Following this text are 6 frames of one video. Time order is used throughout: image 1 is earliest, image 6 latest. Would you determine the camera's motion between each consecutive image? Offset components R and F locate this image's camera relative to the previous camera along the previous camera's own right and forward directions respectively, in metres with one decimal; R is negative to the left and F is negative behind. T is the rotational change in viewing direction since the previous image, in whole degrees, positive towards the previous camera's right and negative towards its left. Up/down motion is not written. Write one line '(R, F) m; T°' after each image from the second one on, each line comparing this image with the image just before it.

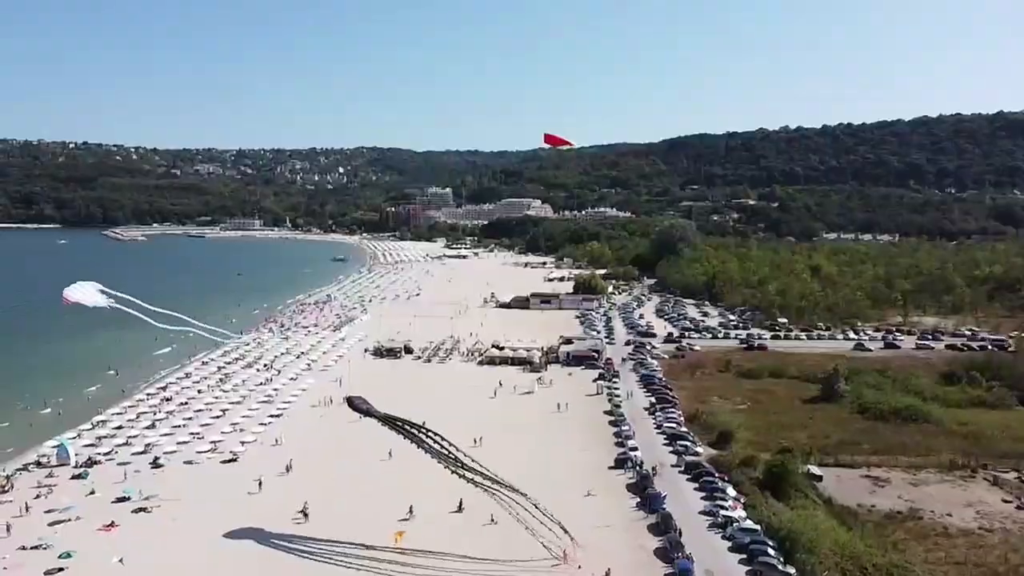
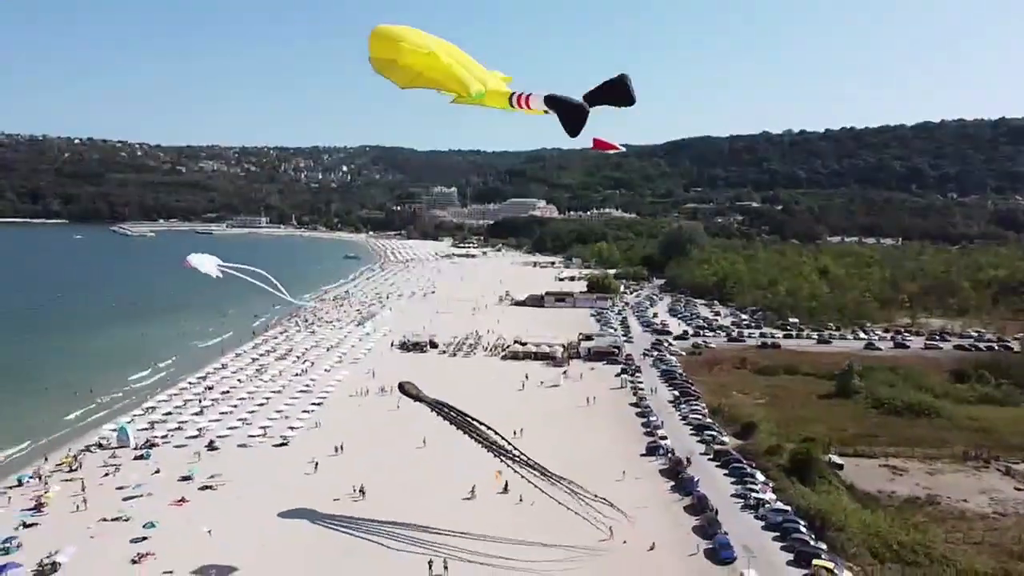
(-1.2, -1.3) m; 0°
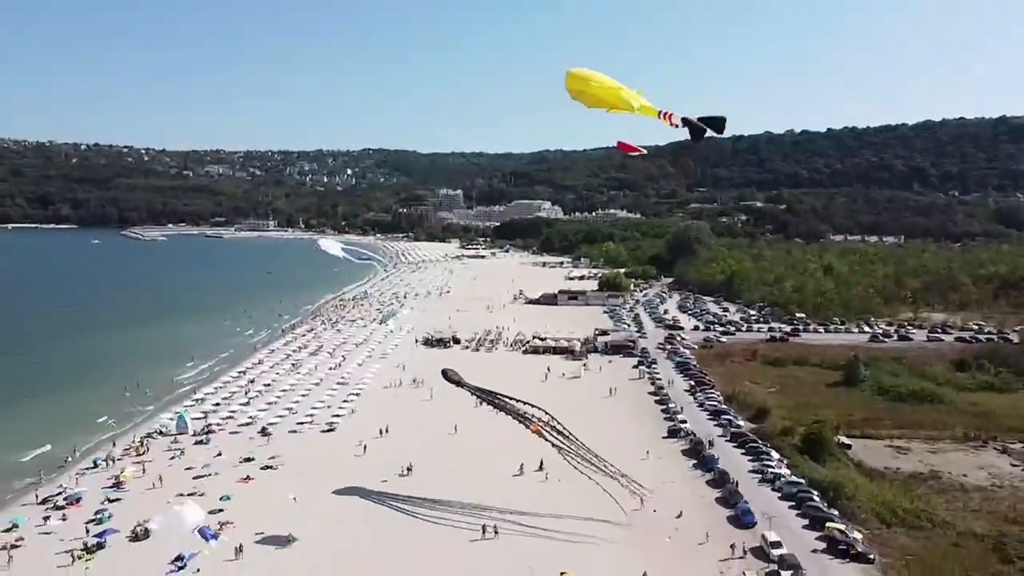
(-0.9, -1.9) m; 0°
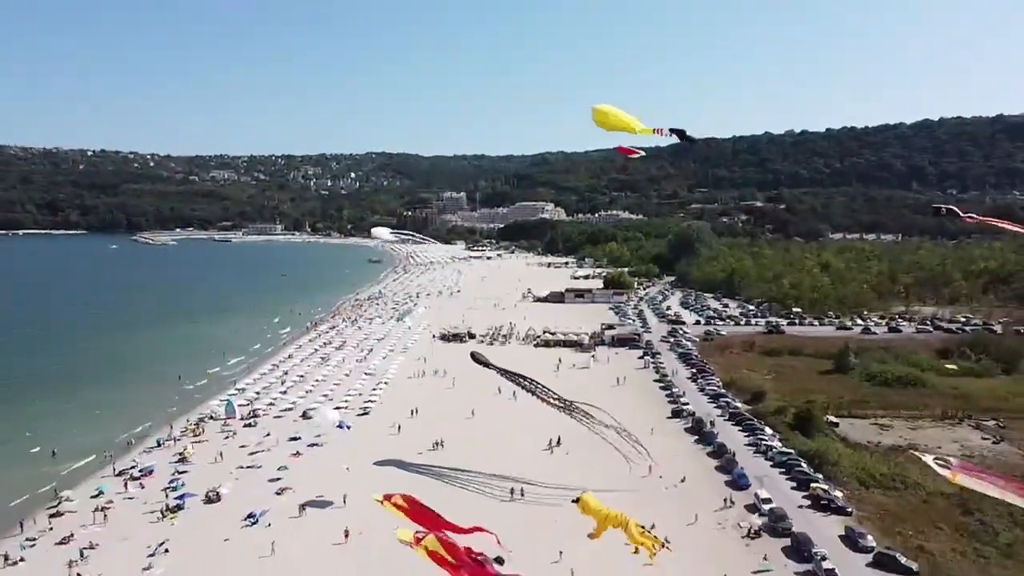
(-0.5, -2.7) m; 0°
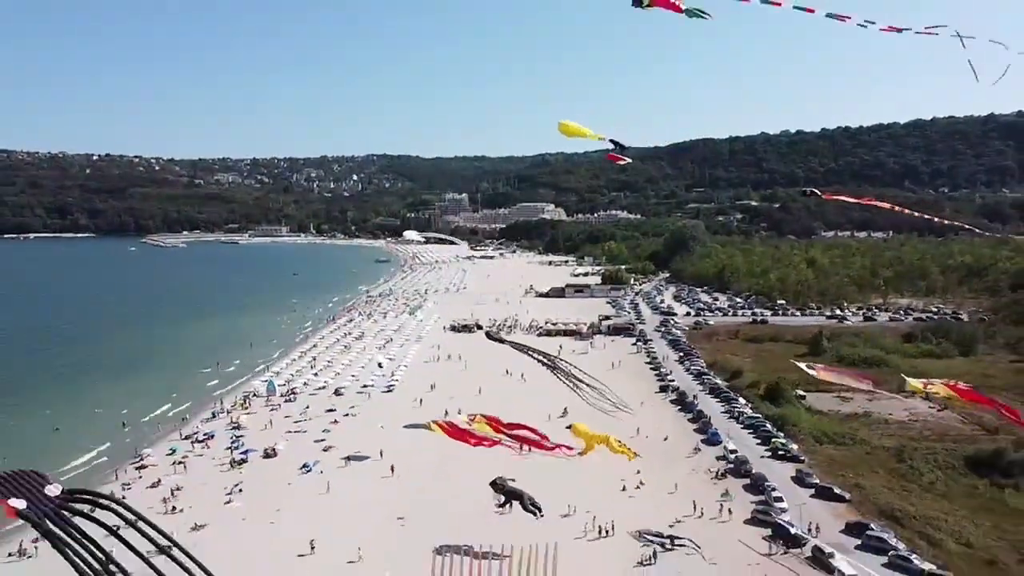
(-0.2, -4.1) m; 0°
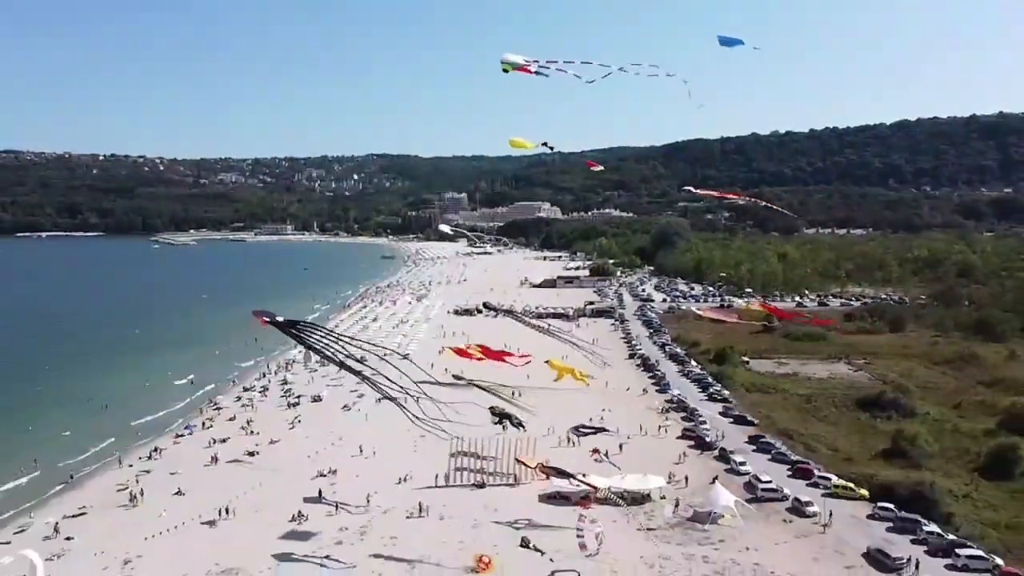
(+0.2, -7.0) m; 0°
